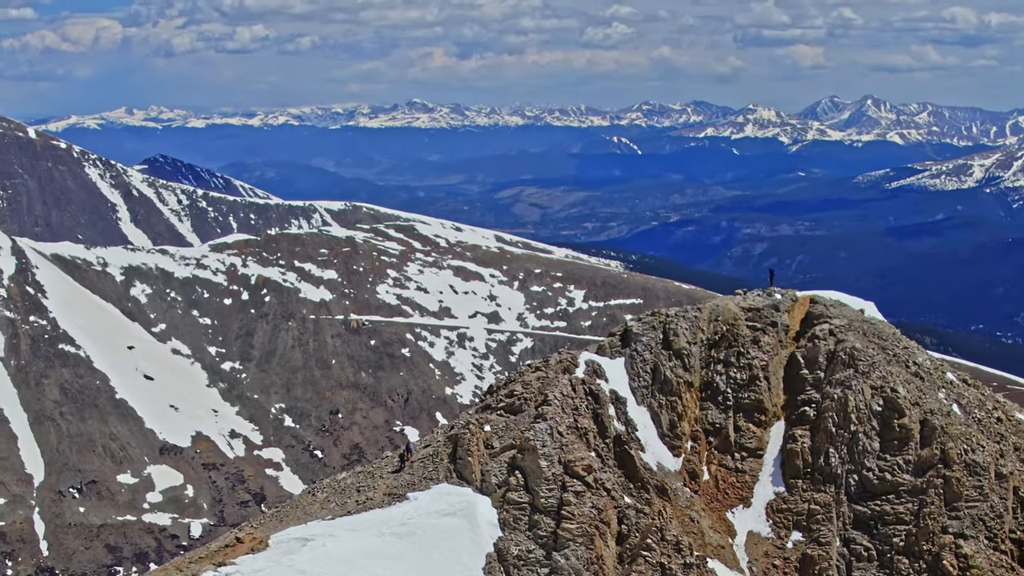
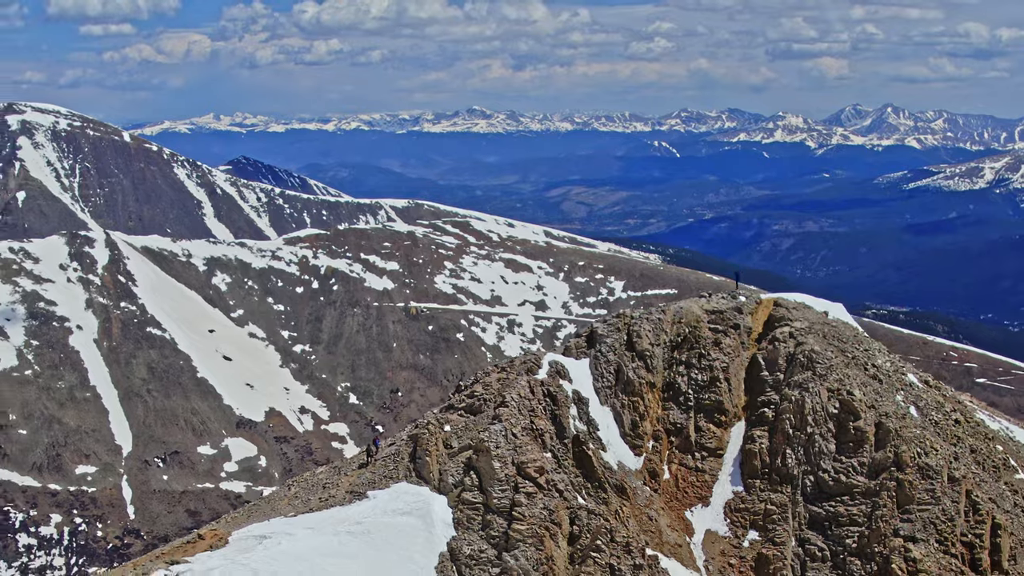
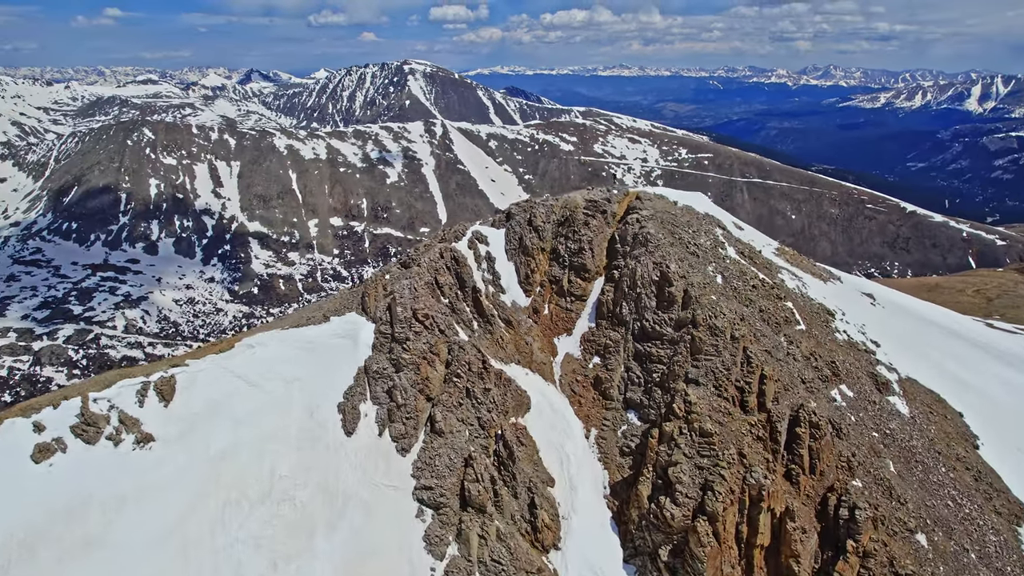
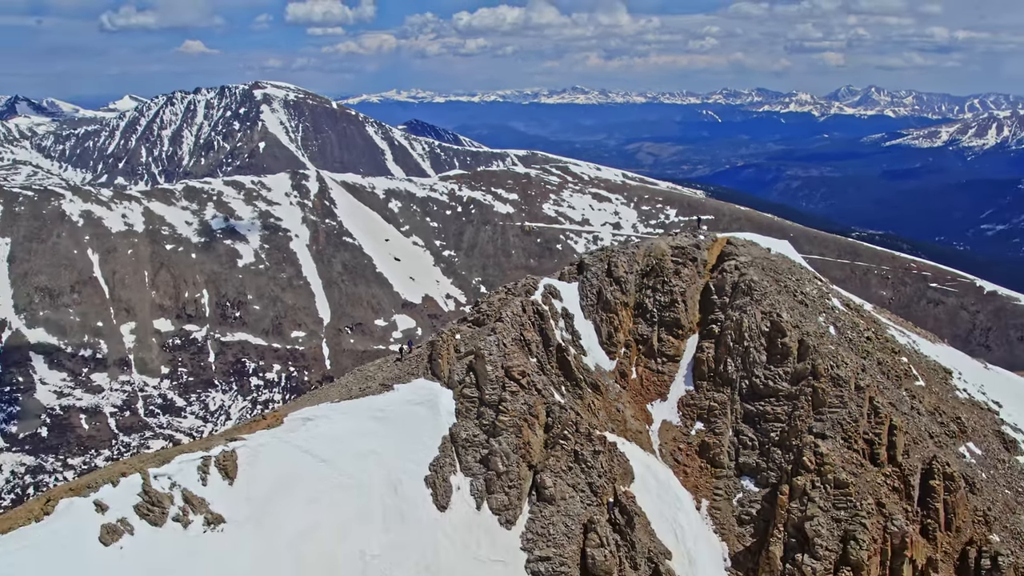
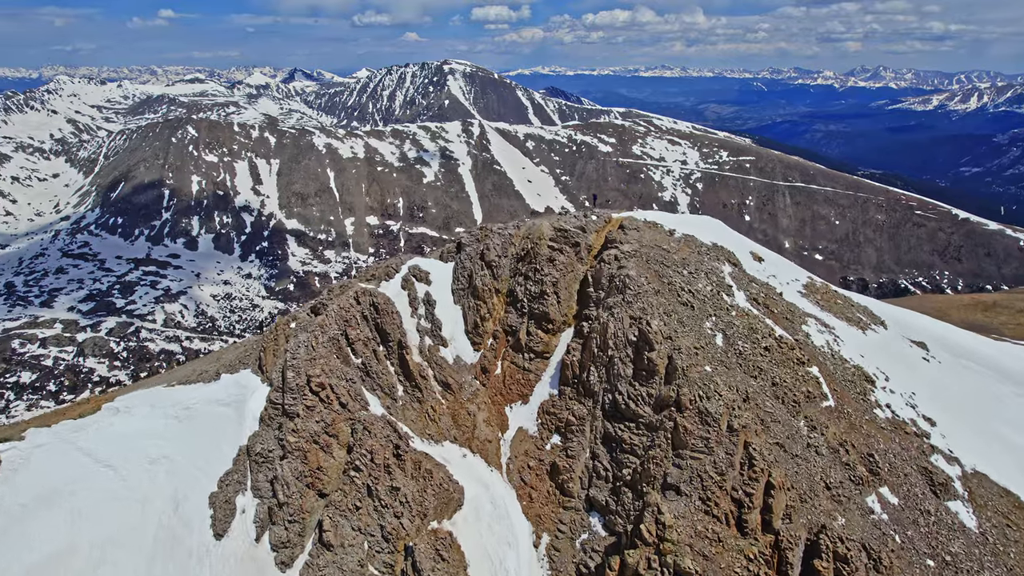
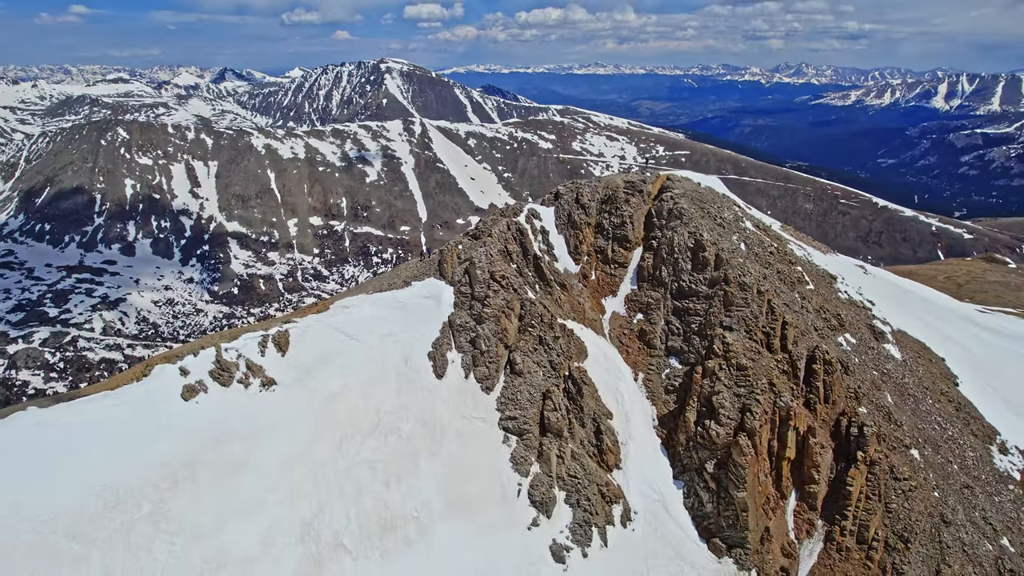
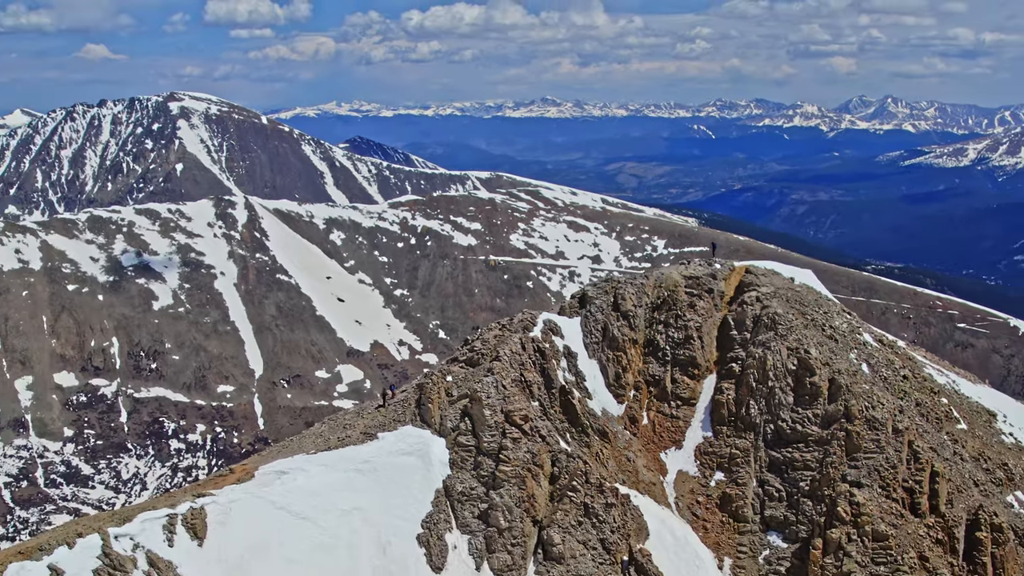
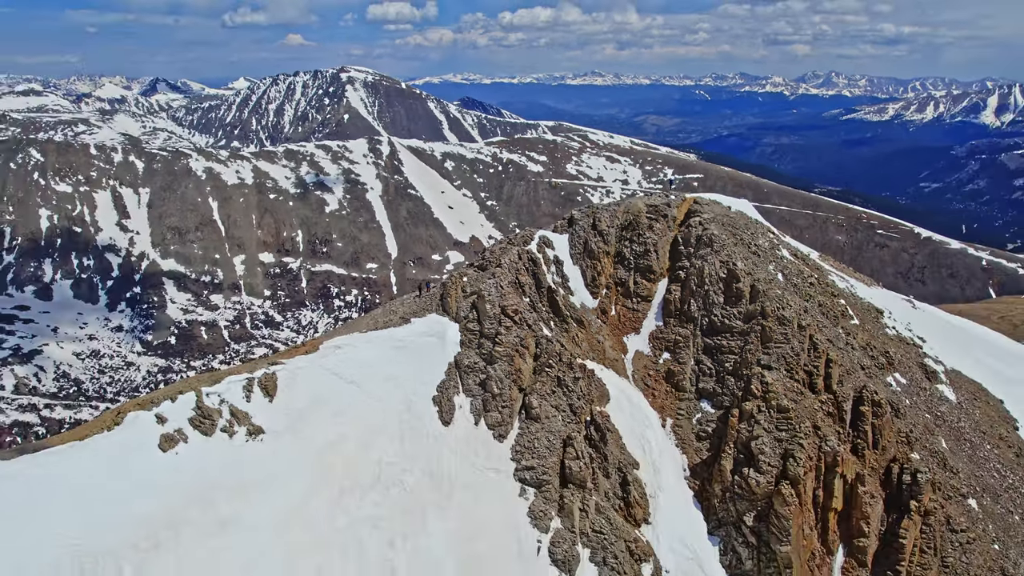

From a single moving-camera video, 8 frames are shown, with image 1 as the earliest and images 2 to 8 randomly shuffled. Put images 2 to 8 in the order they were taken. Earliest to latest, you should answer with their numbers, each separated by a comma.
2, 7, 4, 8, 6, 3, 5
